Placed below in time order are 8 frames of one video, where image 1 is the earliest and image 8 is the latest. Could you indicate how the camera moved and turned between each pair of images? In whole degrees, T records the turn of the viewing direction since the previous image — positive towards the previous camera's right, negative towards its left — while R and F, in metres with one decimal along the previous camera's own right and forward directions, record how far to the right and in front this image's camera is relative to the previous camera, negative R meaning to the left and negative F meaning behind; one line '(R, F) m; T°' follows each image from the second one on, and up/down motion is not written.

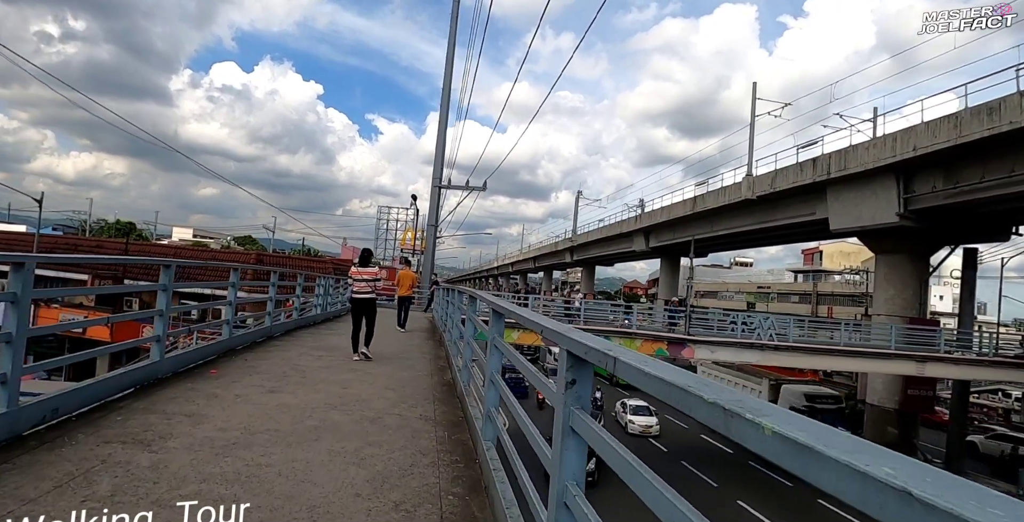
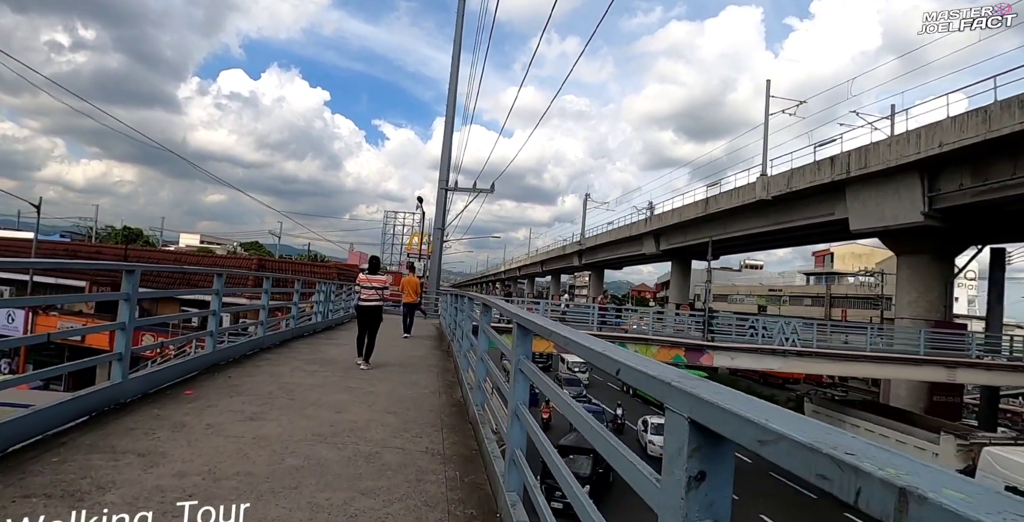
(-0.1, +0.5) m; -1°
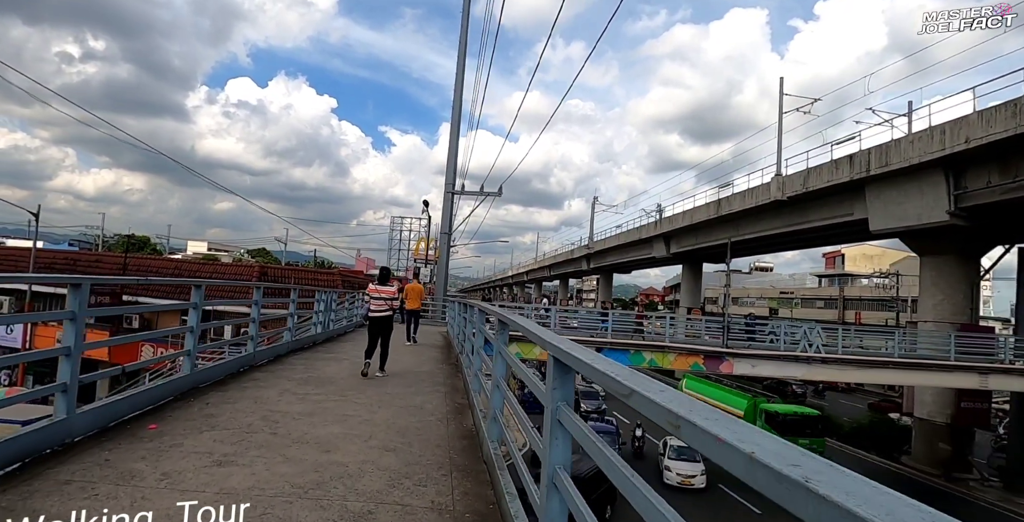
(-0.1, +0.5) m; -1°
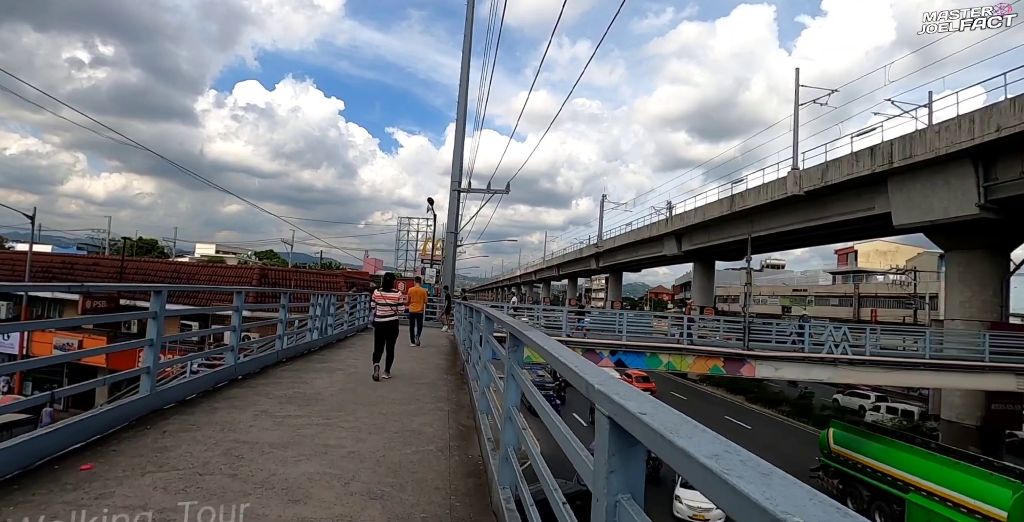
(0.0, +0.6) m; -1°
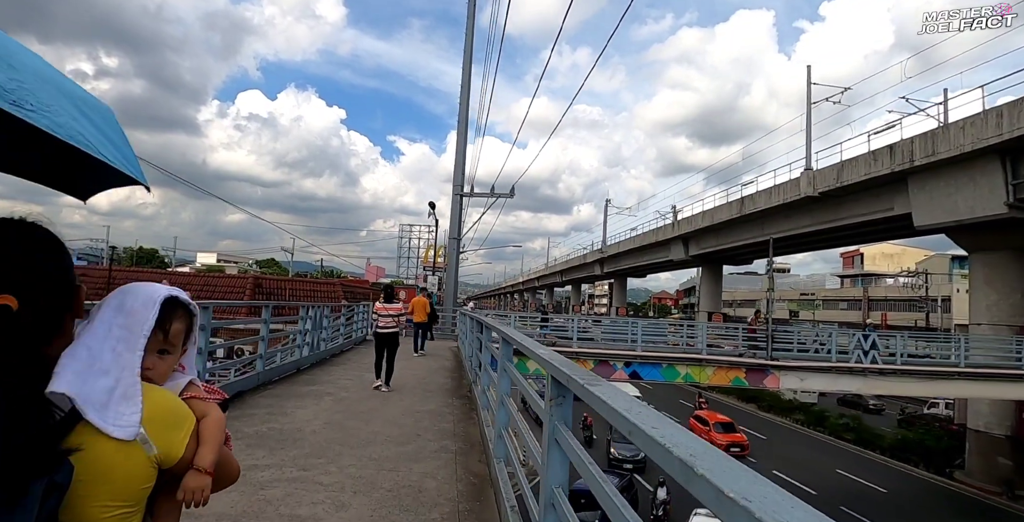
(-0.1, +0.7) m; 0°
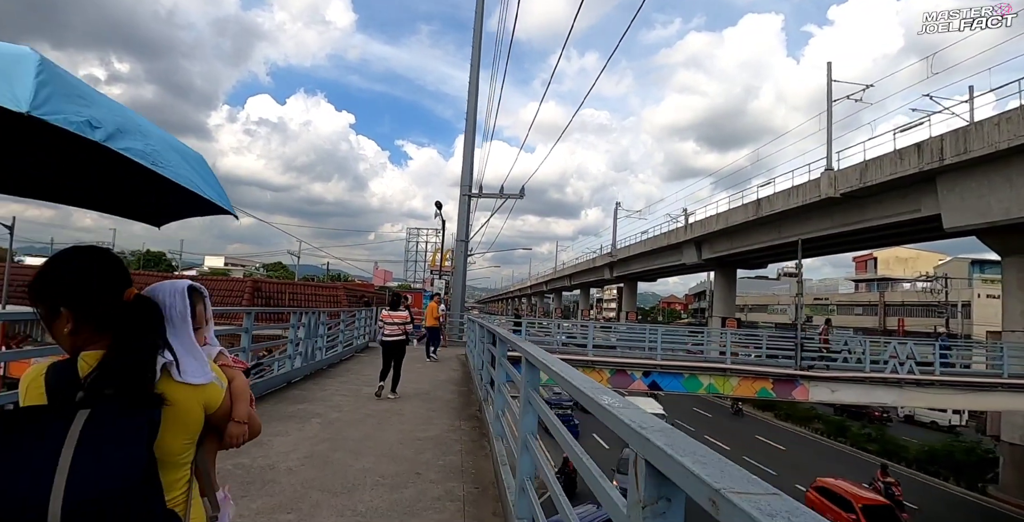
(-0.1, +0.6) m; -1°
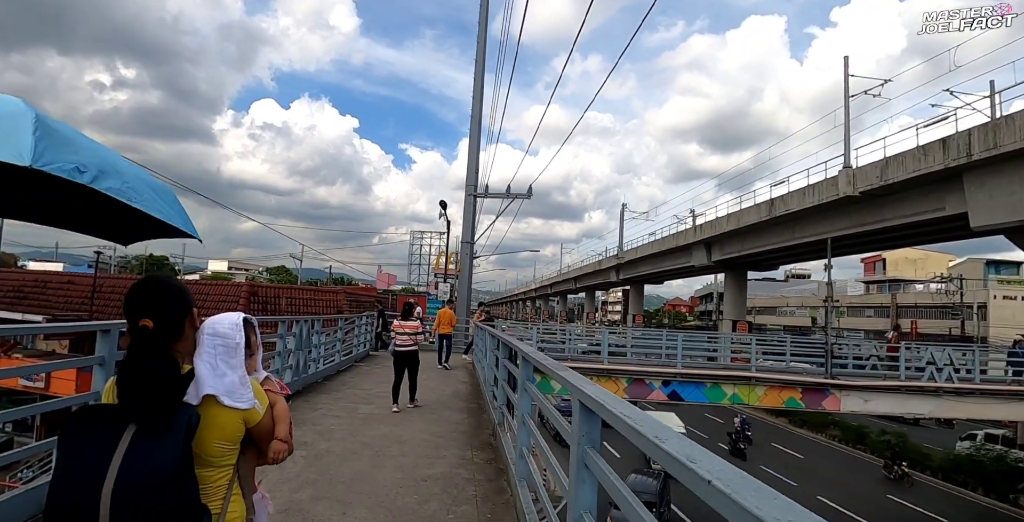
(-0.1, +0.6) m; 0°
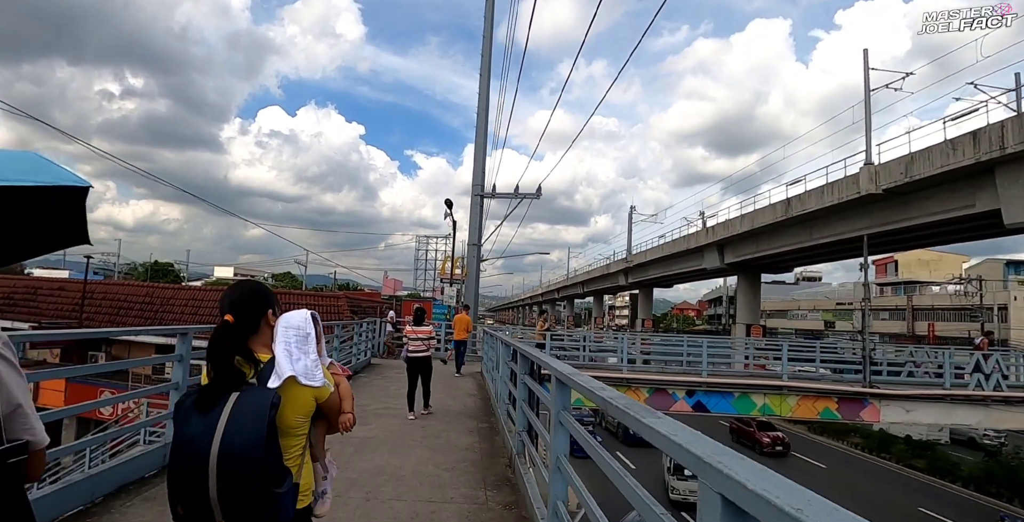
(-0.1, +0.7) m; -1°
